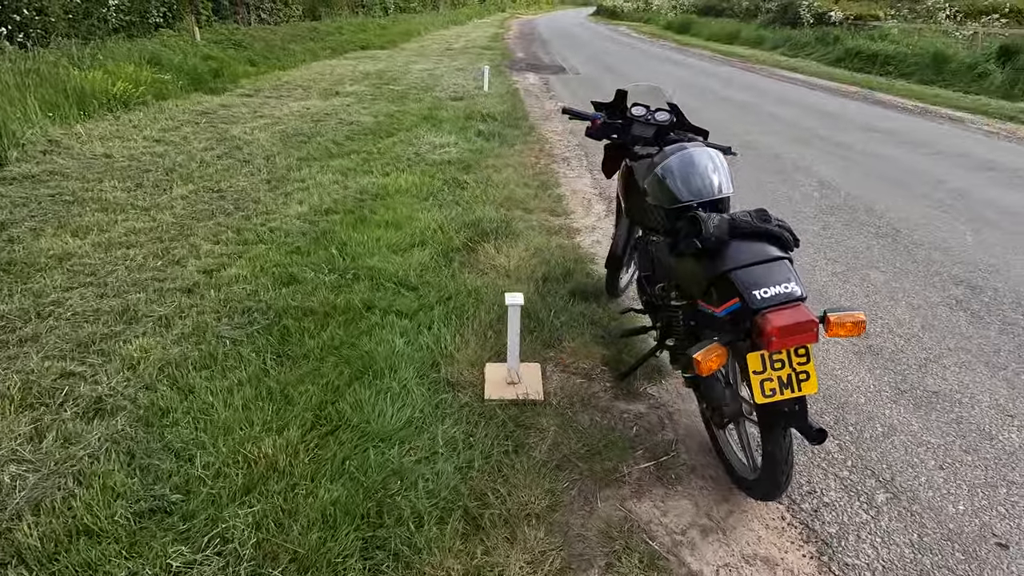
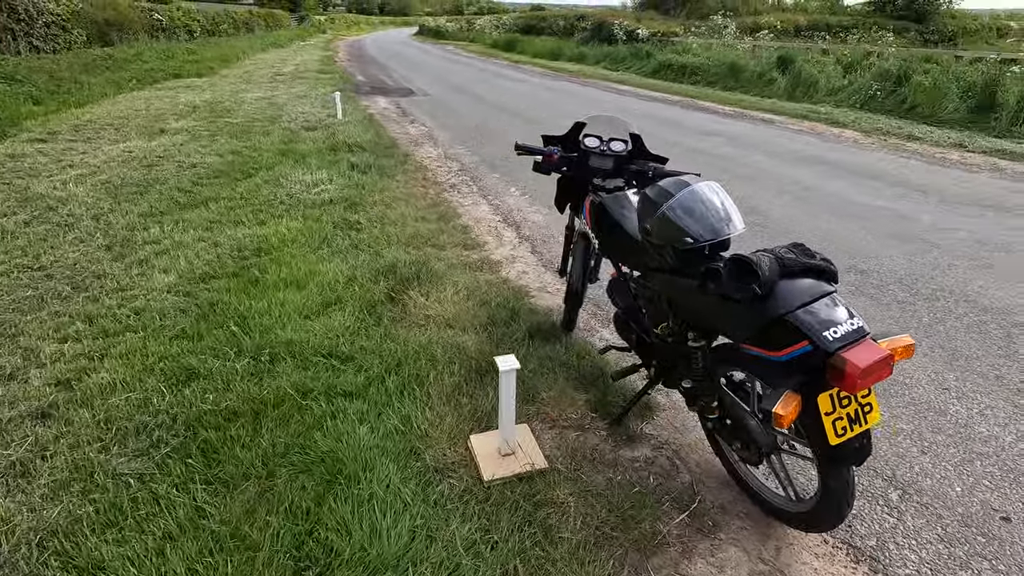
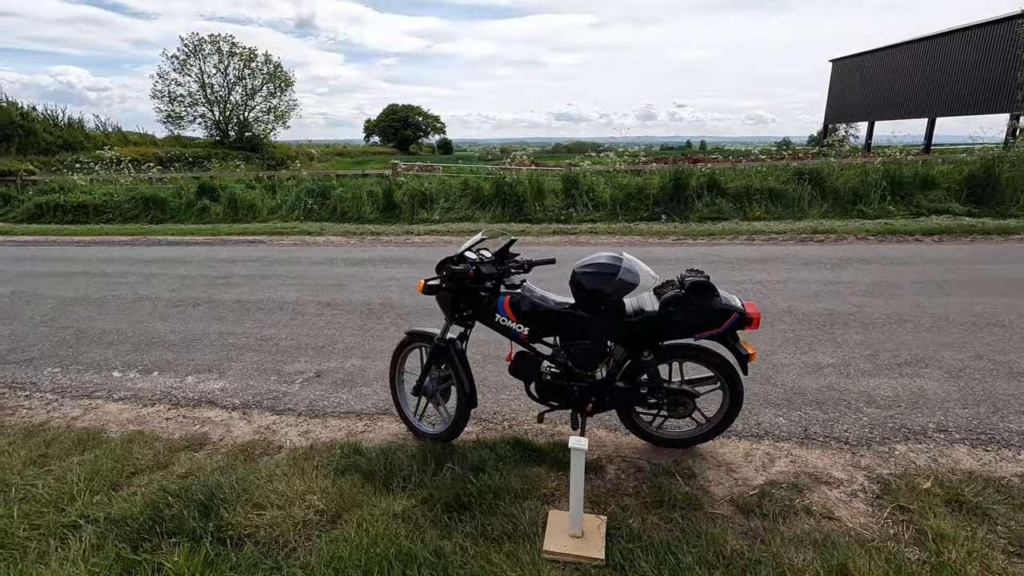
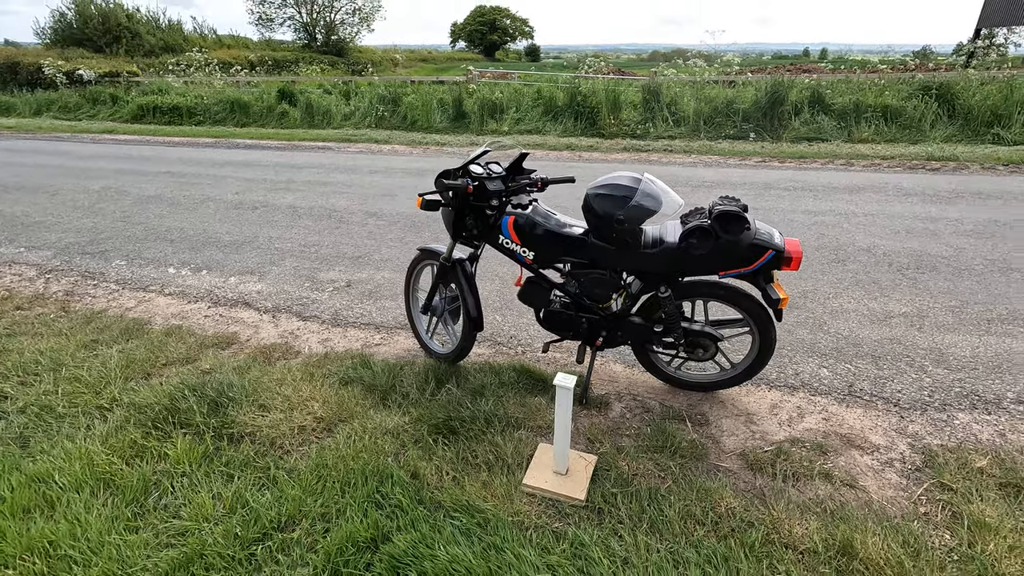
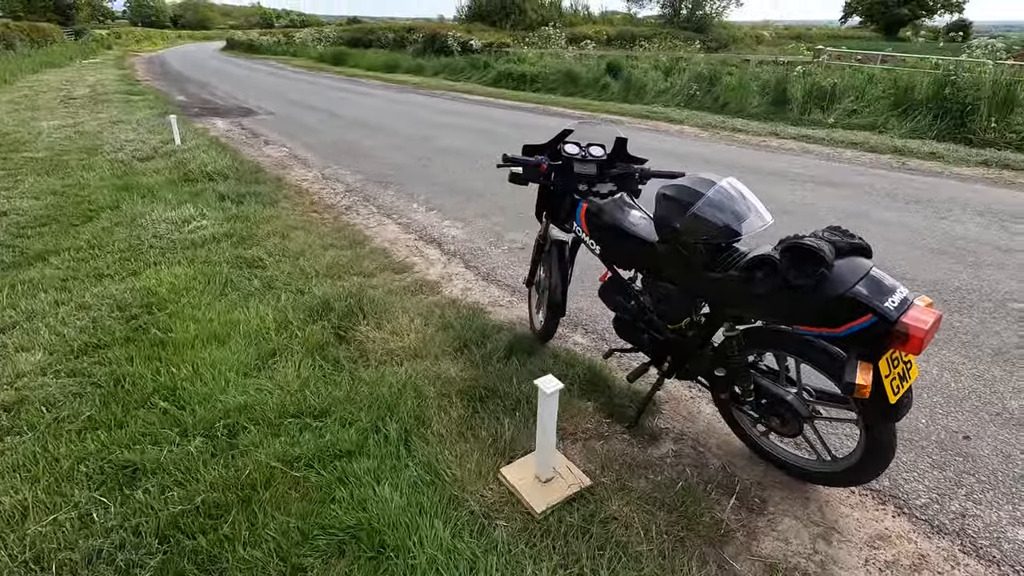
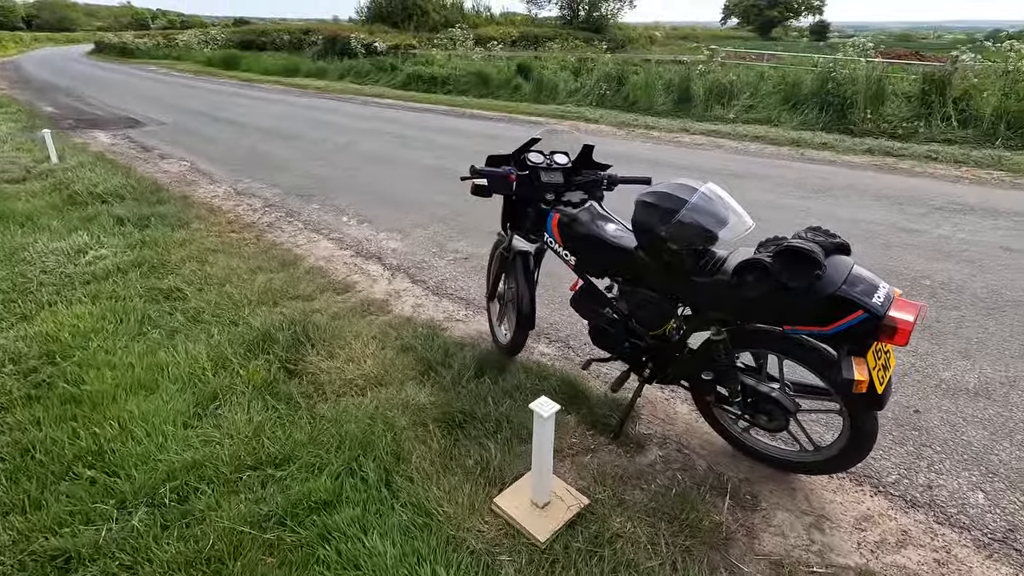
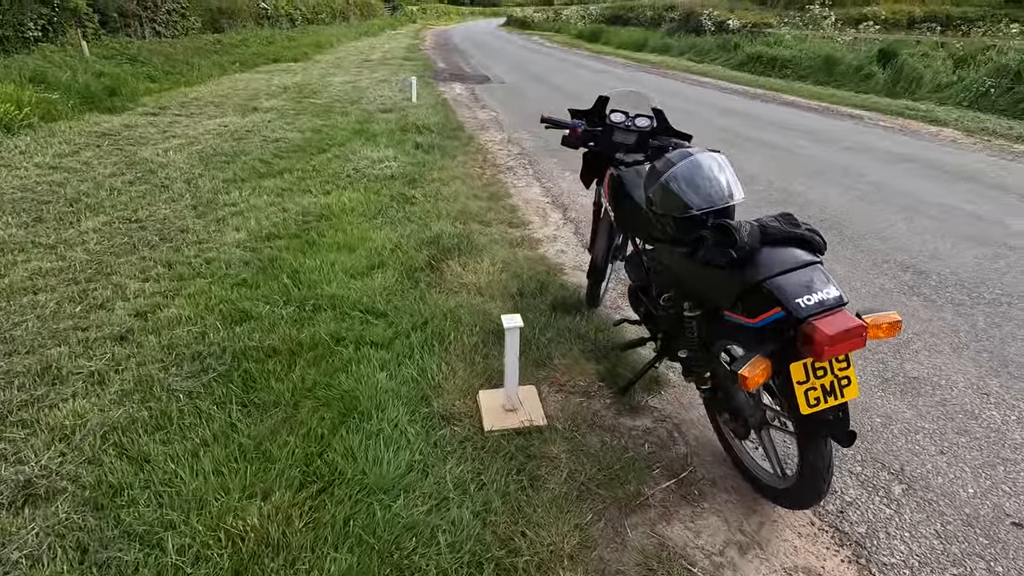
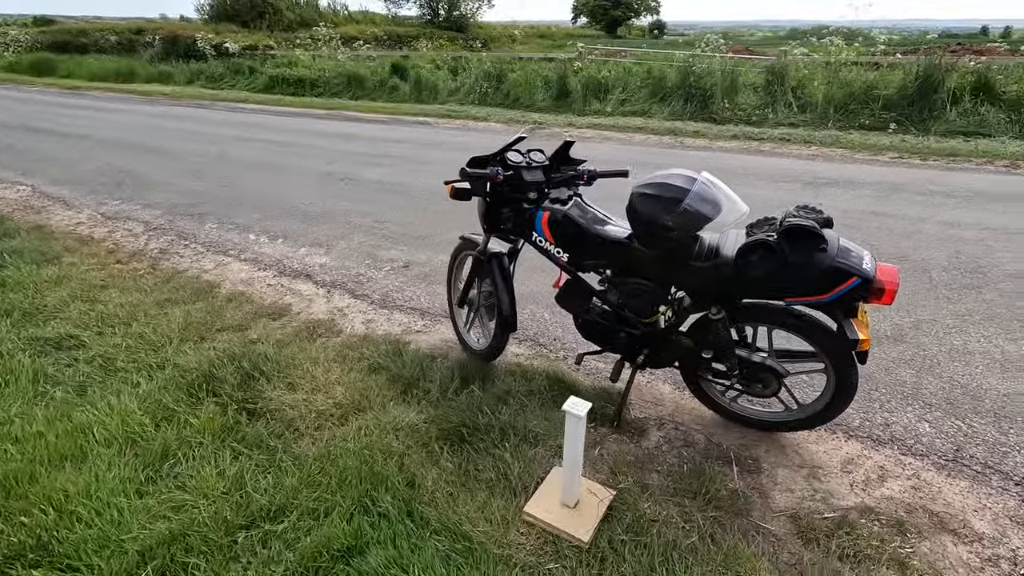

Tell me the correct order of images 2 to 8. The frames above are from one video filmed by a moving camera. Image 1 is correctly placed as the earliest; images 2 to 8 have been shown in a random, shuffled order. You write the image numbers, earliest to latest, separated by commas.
7, 2, 5, 6, 8, 4, 3
